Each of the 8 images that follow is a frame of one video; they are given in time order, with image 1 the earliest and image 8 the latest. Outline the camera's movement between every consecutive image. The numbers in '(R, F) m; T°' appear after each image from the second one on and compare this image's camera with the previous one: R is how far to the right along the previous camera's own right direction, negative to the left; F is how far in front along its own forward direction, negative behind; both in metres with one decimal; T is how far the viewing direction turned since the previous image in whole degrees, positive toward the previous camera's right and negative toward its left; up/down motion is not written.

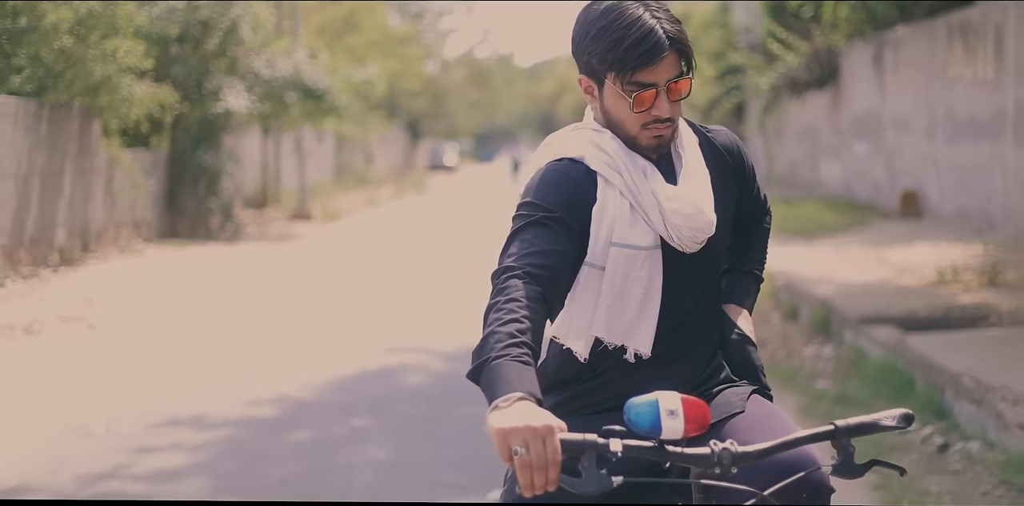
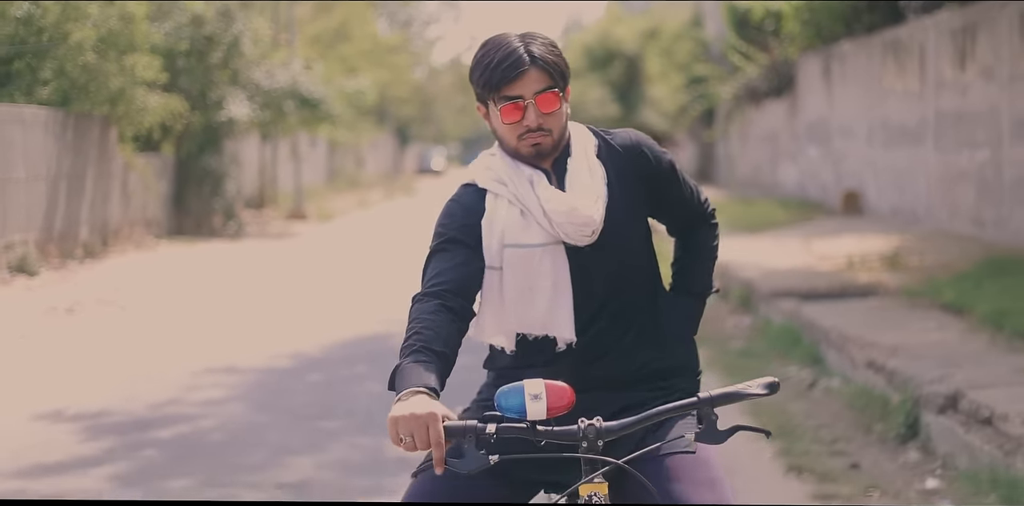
(+0.1, -1.5) m; 0°
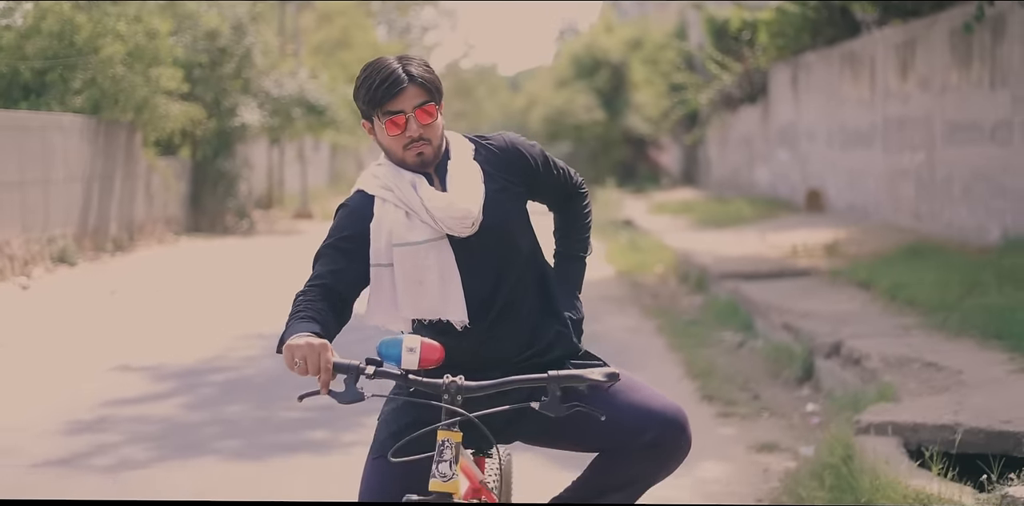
(+0.1, -1.5) m; 0°
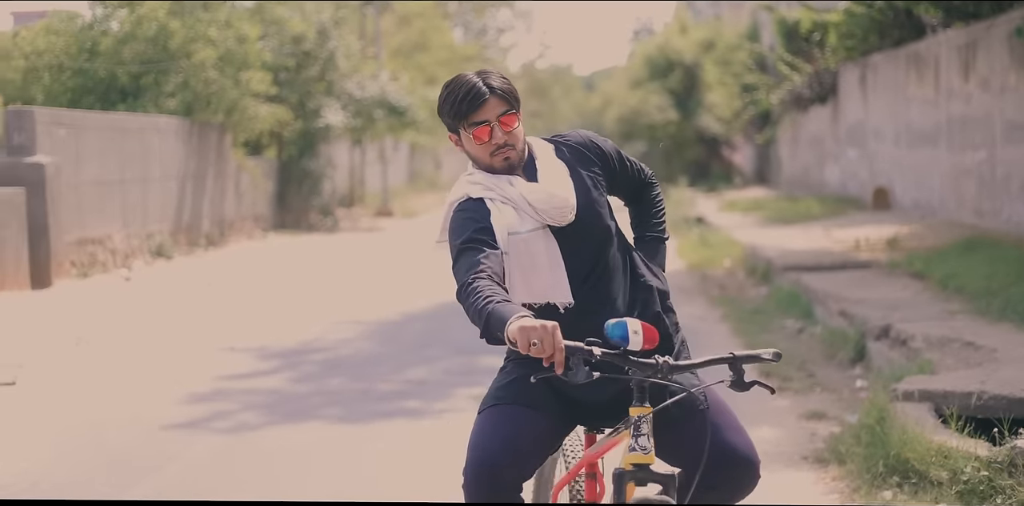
(0.0, -0.6) m; -2°
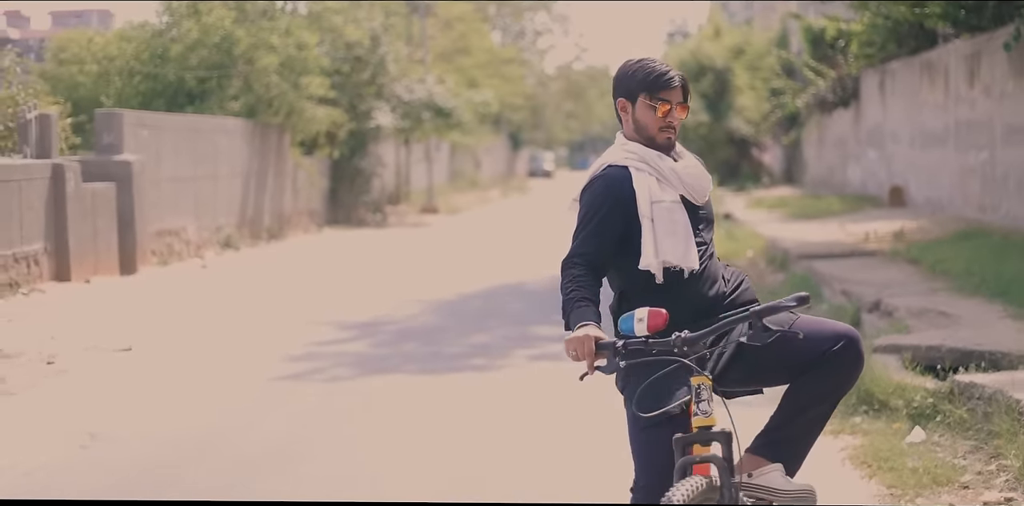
(-0.1, -1.3) m; -1°
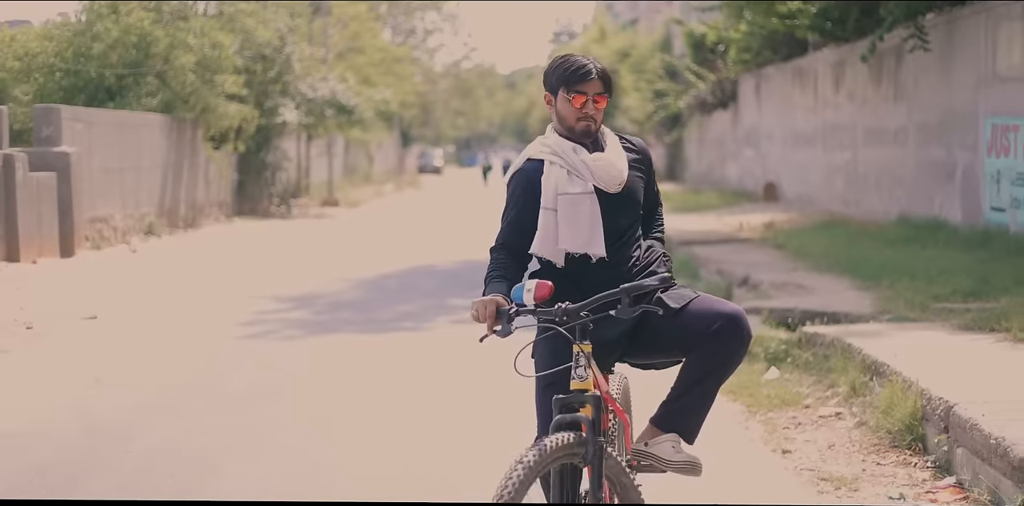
(-0.2, -1.4) m; +4°
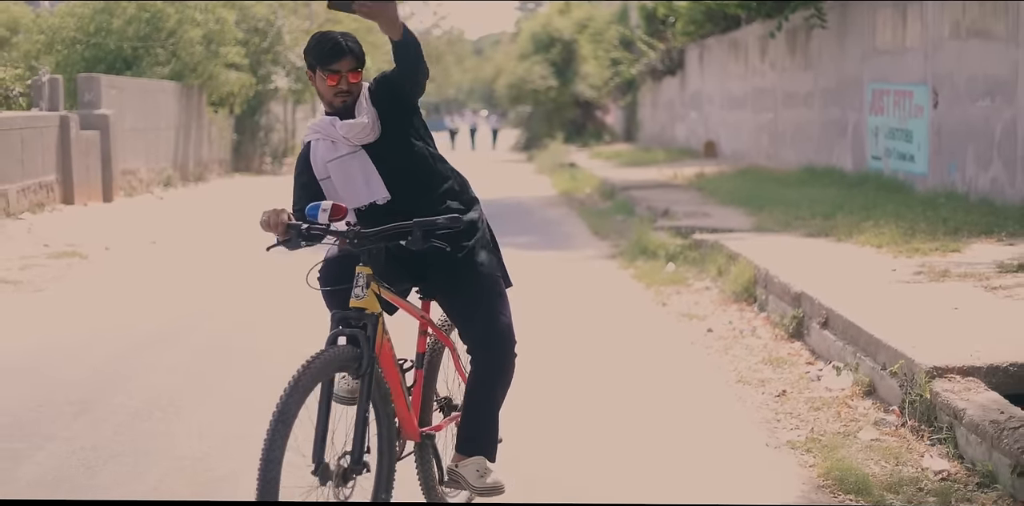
(0.0, -2.9) m; +1°
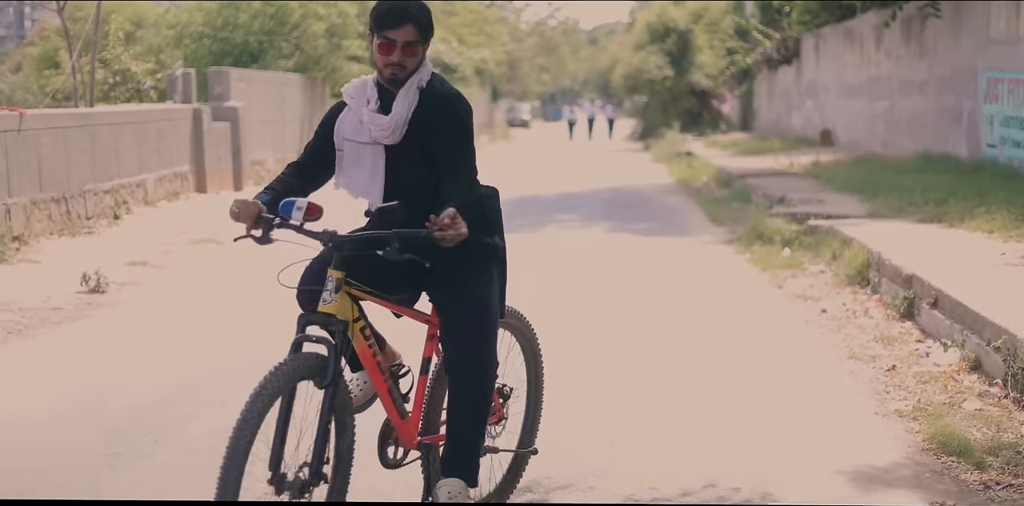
(0.0, -0.4) m; -4°
